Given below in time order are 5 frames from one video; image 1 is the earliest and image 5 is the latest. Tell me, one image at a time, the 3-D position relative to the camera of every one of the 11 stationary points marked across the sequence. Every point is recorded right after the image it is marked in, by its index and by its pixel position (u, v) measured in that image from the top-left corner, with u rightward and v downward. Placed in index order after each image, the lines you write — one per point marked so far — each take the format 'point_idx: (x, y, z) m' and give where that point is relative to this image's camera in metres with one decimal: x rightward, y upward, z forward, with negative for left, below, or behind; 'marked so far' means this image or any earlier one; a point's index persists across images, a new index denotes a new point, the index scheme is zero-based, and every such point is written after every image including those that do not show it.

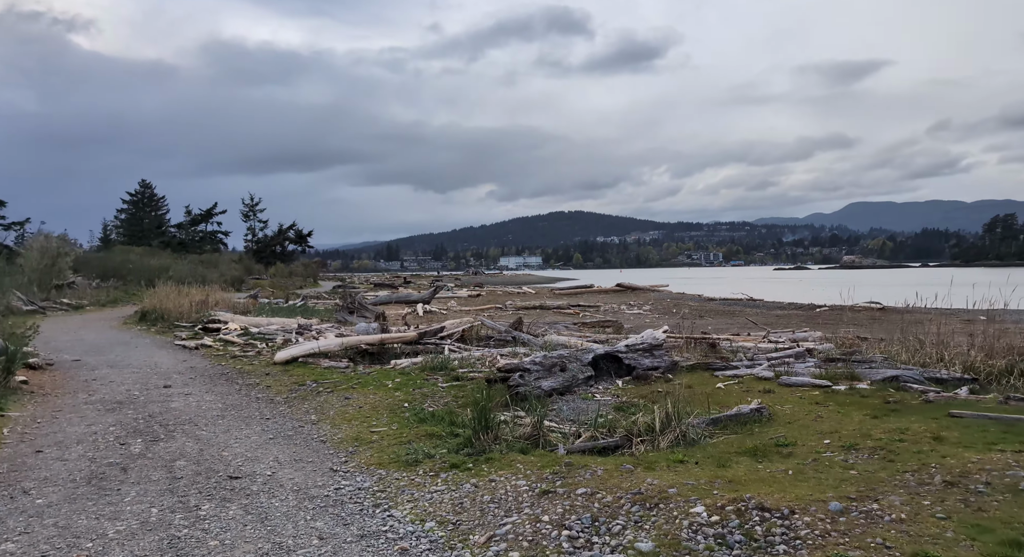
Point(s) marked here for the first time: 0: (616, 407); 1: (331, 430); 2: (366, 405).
0: (+1.2, -1.5, +8.4) m
1: (-1.9, -1.6, +8.0) m
2: (-1.8, -1.6, +9.1) m
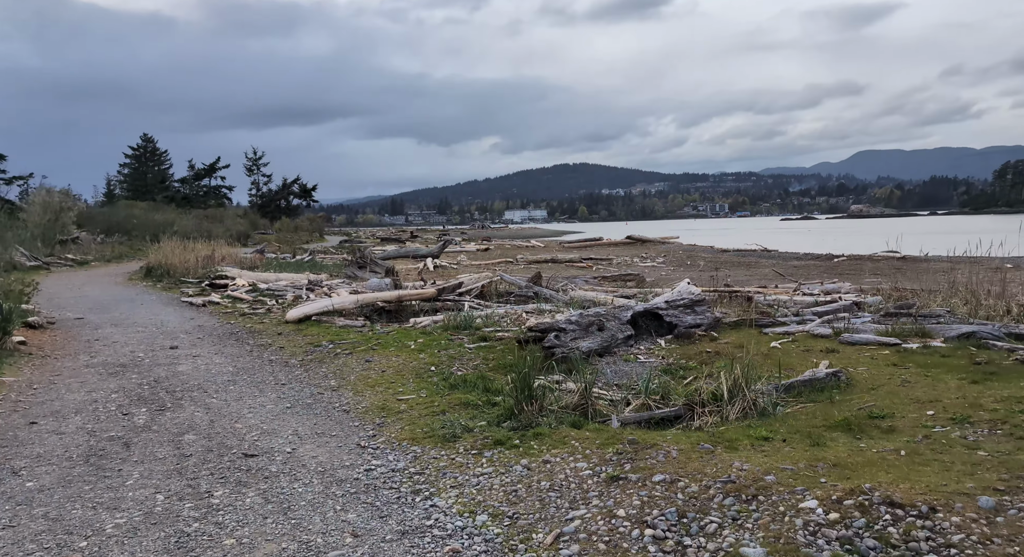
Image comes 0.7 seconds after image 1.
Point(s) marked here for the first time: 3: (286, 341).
0: (+1.6, -1.0, +7.6) m
1: (-1.5, -1.2, +7.2) m
2: (-1.4, -1.0, +8.4) m
3: (-3.4, -1.0, +11.1) m
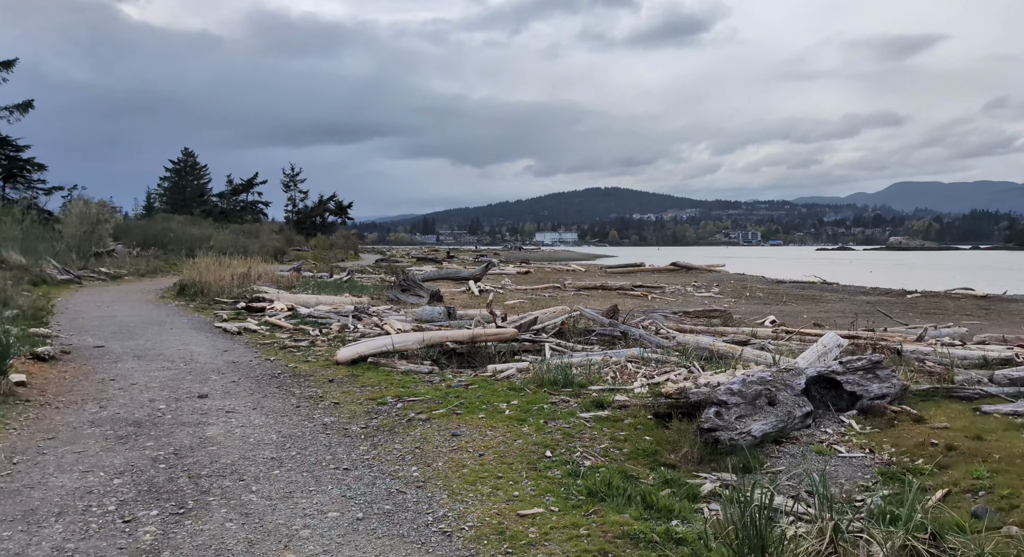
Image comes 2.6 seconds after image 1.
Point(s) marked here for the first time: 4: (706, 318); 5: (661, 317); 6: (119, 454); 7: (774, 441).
0: (+2.7, -1.4, +5.3) m
1: (-0.4, -1.6, +5.0) m
2: (-0.2, -1.4, +6.2) m
3: (-2.1, -1.4, +8.9) m
4: (+4.9, -1.0, +18.6) m
5: (+3.6, -0.9, +17.9) m
6: (-3.5, -1.5, +6.5) m
7: (+2.2, -1.3, +6.2) m
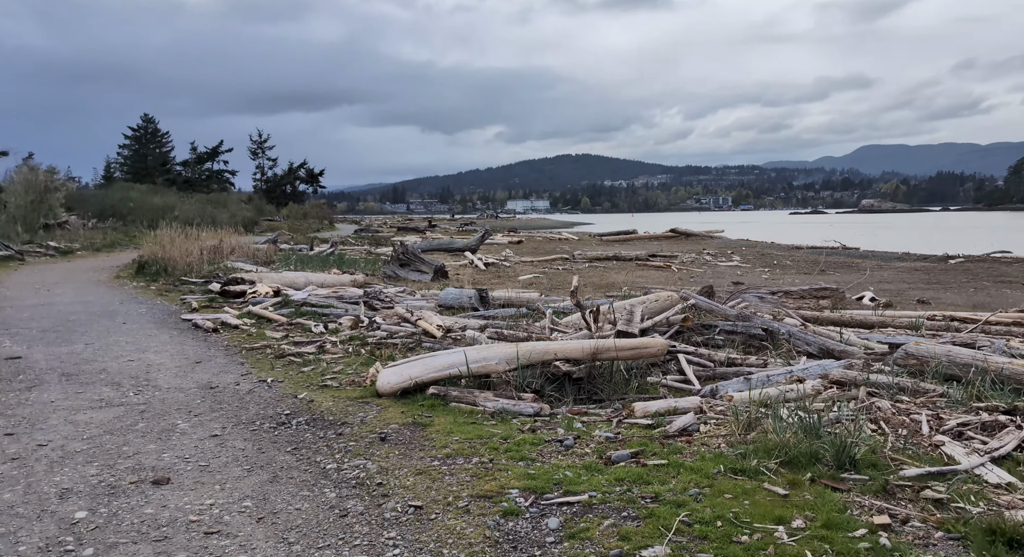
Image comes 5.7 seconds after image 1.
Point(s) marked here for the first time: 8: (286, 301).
0: (+4.3, -1.5, +1.4) m
1: (+1.2, -1.6, +1.1) m
2: (+1.3, -1.5, +2.2) m
3: (-0.6, -1.3, +4.9) m
4: (+5.9, -0.4, +14.8) m
5: (+4.7, -0.4, +14.0) m
6: (-1.9, -1.6, +2.4) m
7: (+3.7, -1.3, +2.3) m
8: (-4.6, -0.5, +15.0) m
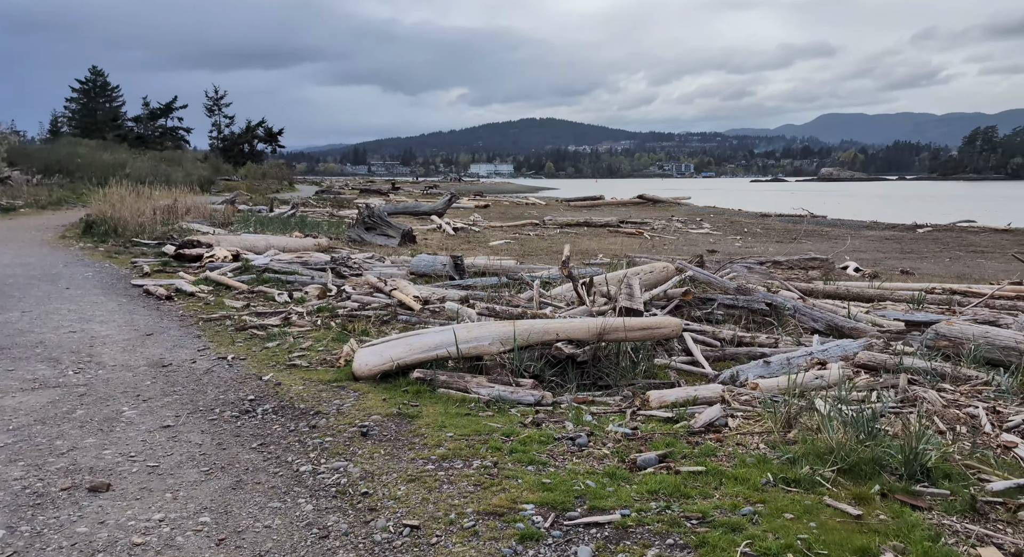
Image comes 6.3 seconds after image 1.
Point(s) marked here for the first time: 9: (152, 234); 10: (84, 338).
0: (+4.5, -1.5, +0.9) m
1: (+1.4, -1.7, +0.4) m
2: (+1.5, -1.5, +1.5) m
3: (-0.6, -1.2, +4.1) m
4: (+5.5, +0.1, +14.2) m
5: (+4.3, +0.2, +13.5) m
6: (-1.8, -1.5, +1.6) m
7: (+3.9, -1.4, +1.8) m
8: (-5.0, +0.2, +13.9) m
9: (-8.9, +1.0, +18.2) m
10: (-5.0, -0.7, +8.6) m
